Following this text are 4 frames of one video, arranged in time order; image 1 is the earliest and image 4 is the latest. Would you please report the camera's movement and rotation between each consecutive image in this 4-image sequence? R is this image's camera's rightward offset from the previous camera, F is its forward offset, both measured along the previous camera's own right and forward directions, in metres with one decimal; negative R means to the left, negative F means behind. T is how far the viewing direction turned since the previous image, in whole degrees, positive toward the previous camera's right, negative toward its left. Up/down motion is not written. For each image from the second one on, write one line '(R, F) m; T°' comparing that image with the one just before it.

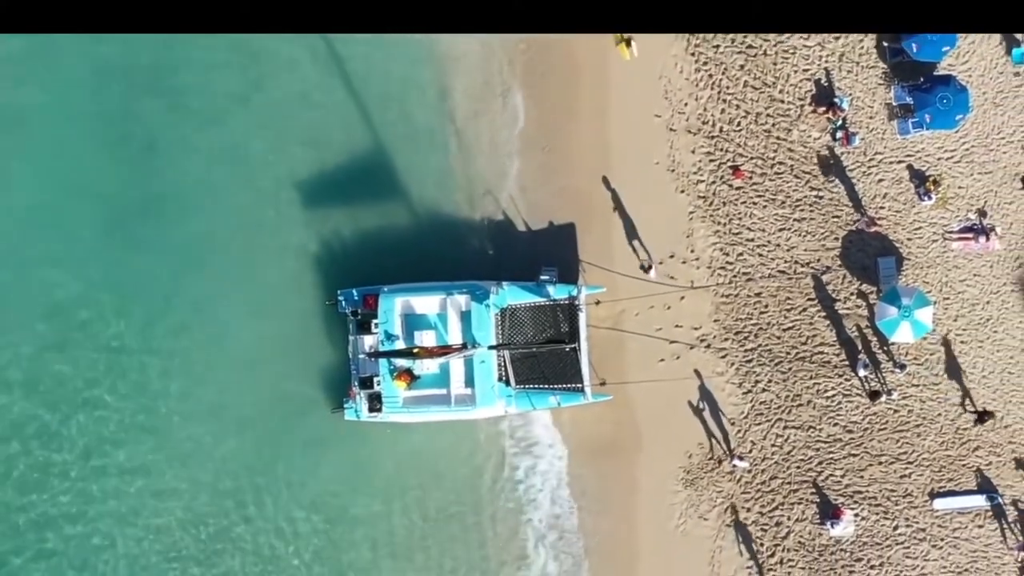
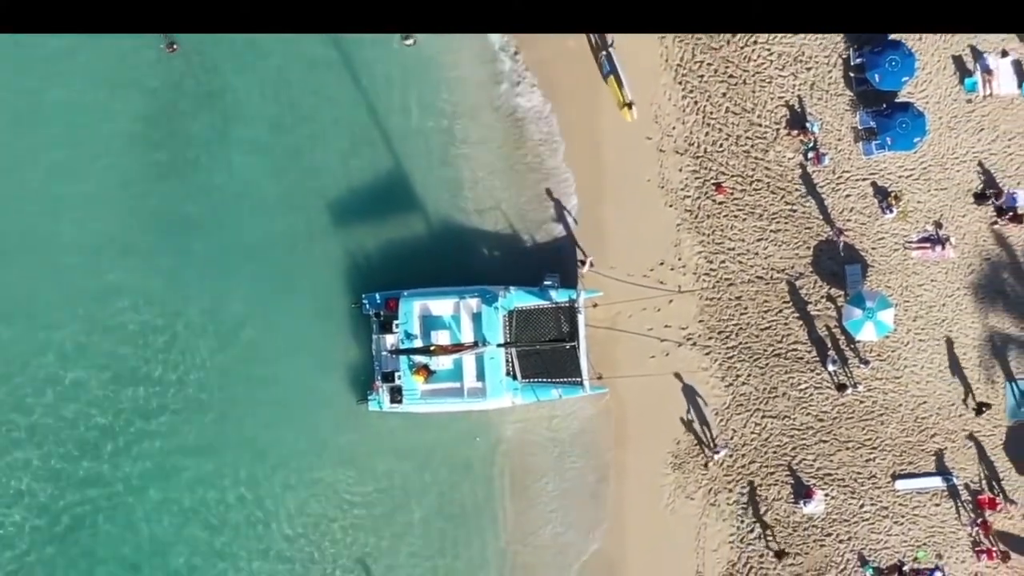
(+1.2, -2.3) m; -4°
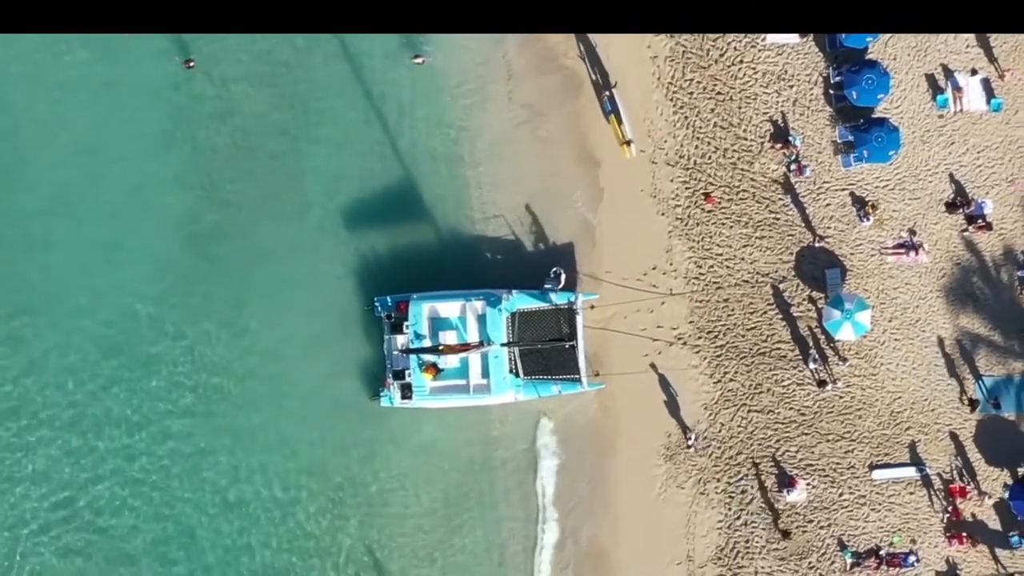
(0.0, -1.3) m; 0°
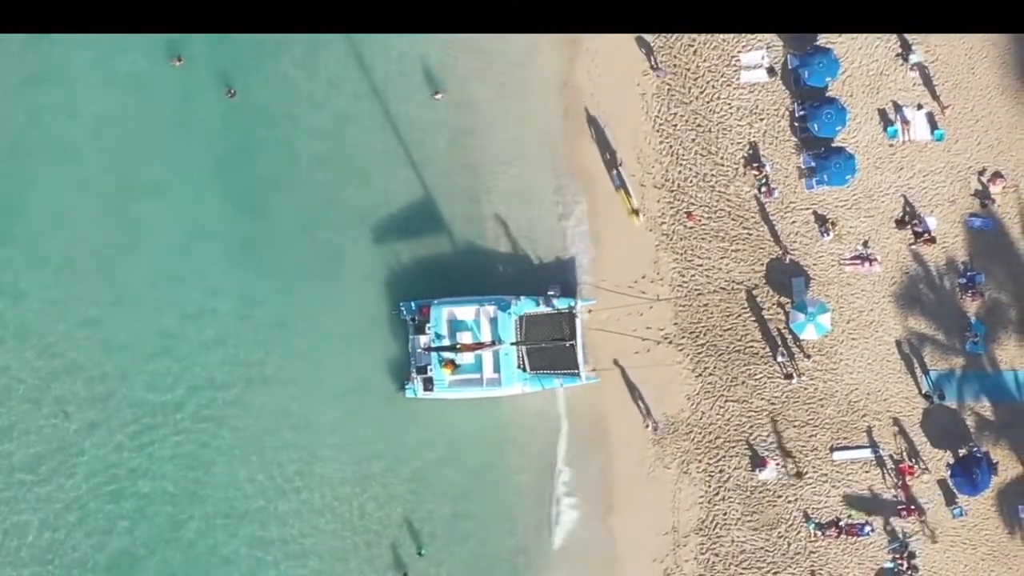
(0.0, -3.0) m; -1°
